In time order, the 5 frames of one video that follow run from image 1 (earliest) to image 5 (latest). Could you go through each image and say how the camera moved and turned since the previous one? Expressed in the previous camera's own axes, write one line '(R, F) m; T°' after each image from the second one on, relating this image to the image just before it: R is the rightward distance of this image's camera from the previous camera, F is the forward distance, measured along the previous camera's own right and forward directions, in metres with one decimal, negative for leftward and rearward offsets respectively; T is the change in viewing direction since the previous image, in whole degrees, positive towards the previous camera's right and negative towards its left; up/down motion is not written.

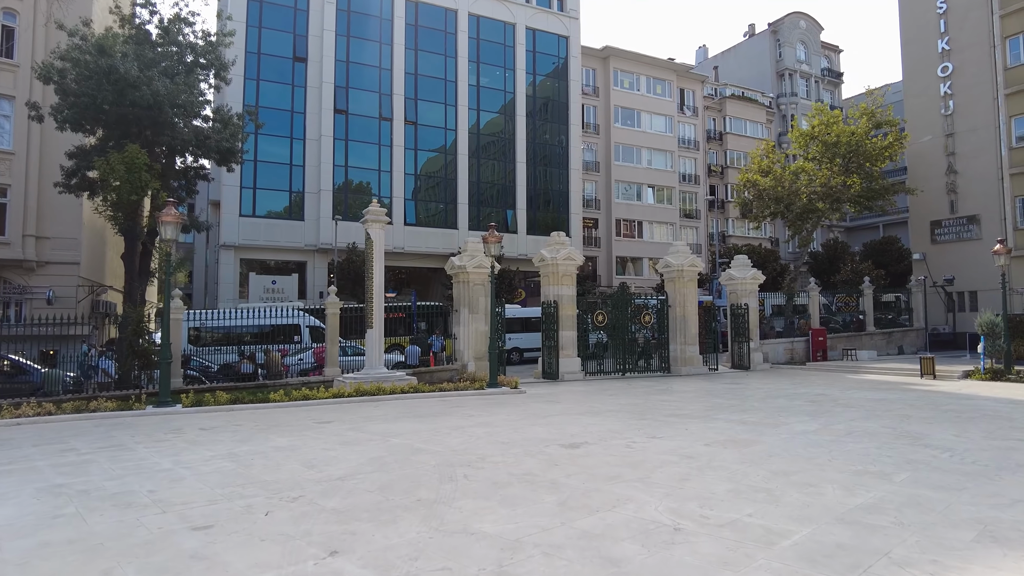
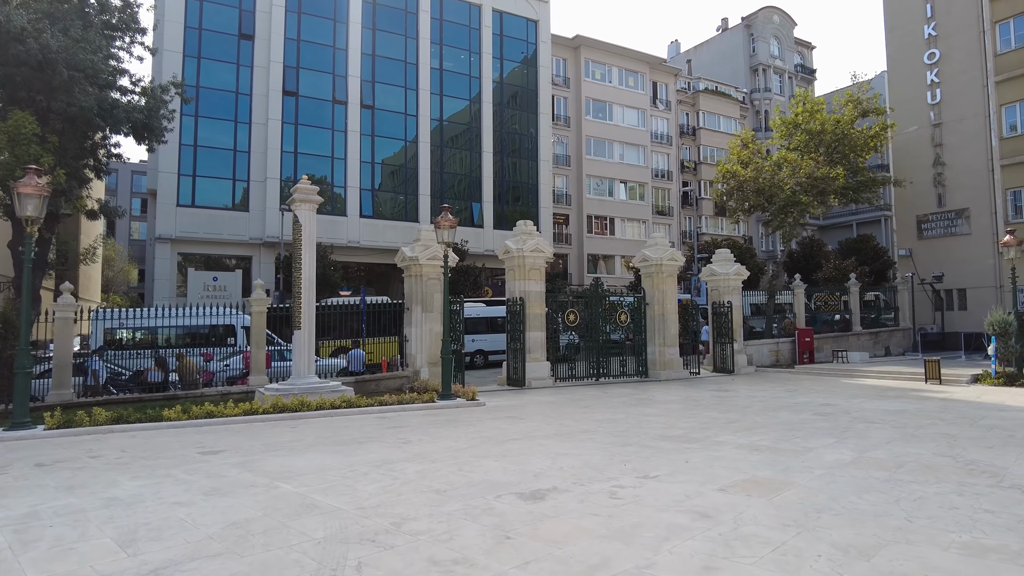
(+0.3, +2.3) m; +3°
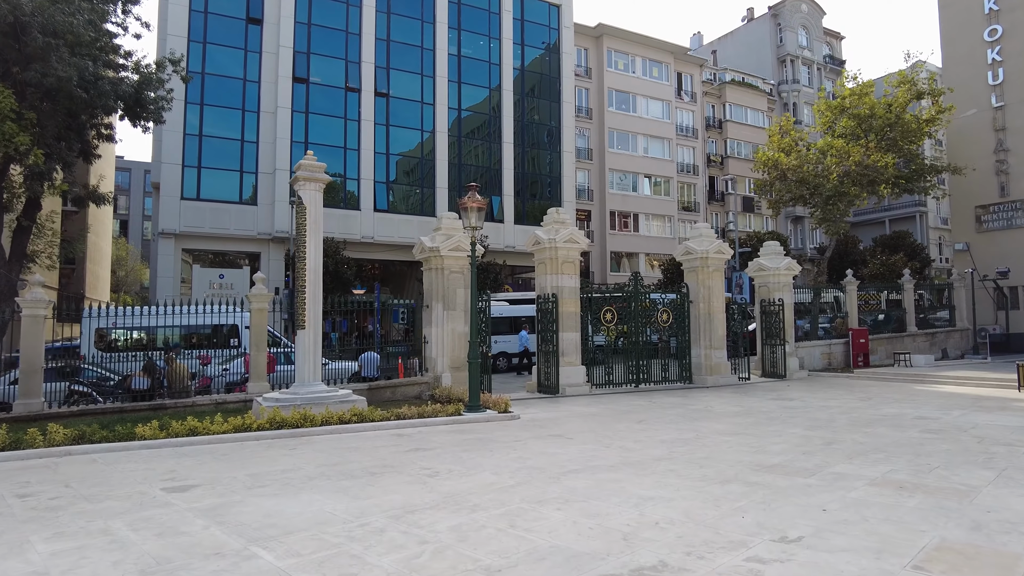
(-0.4, +1.9) m; -1°
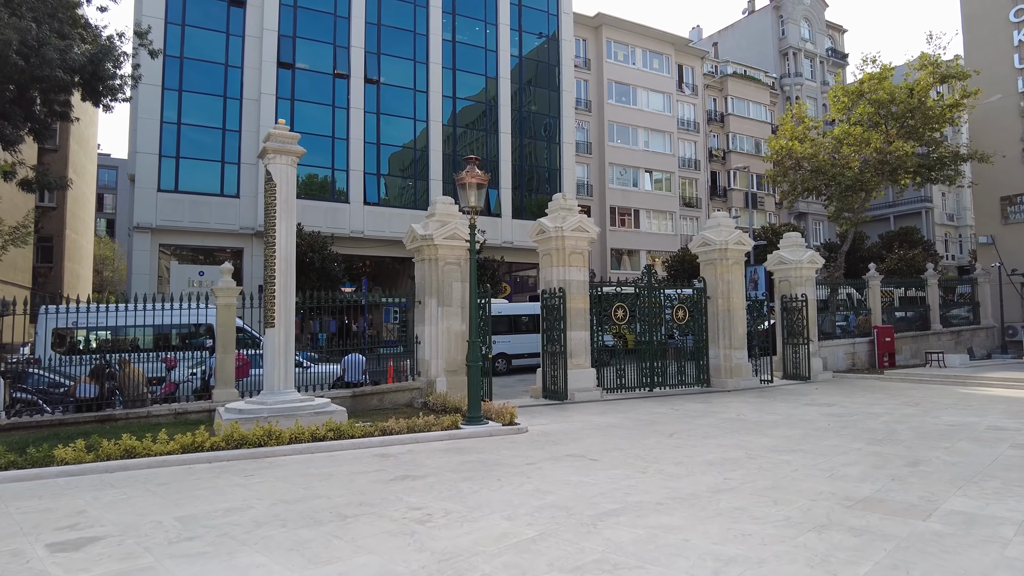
(-0.2, +1.6) m; 0°
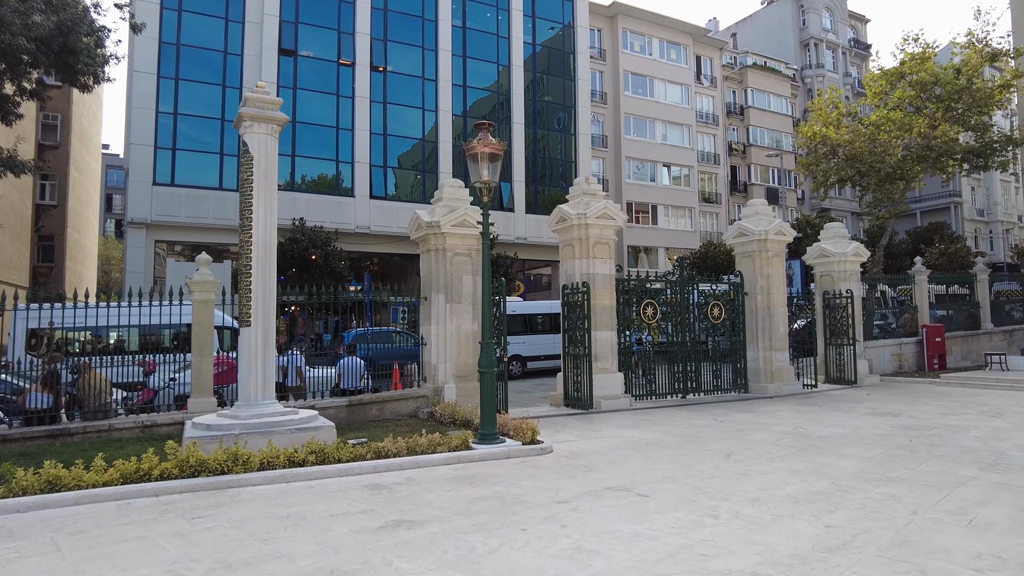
(-0.1, +1.5) m; -1°
